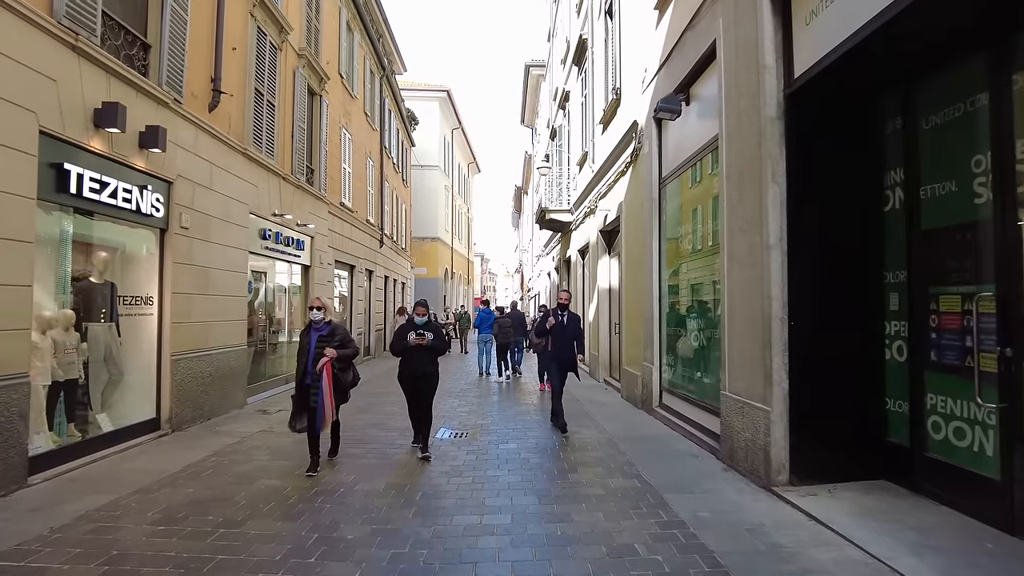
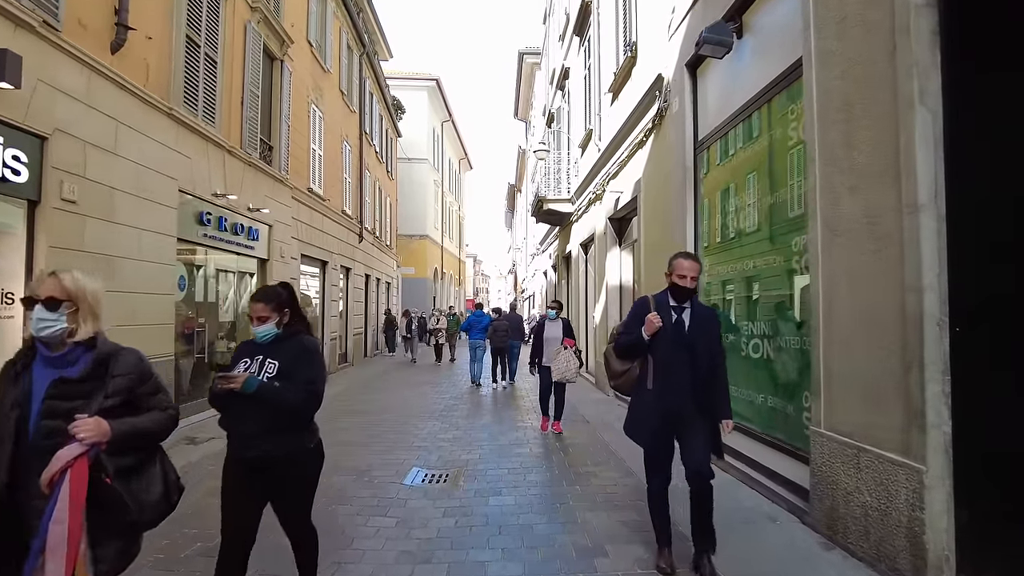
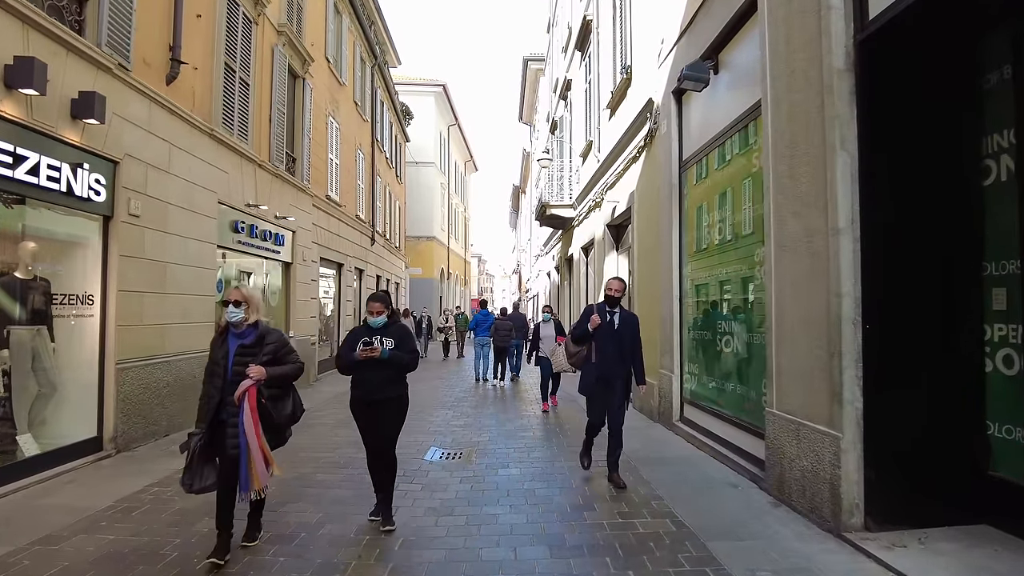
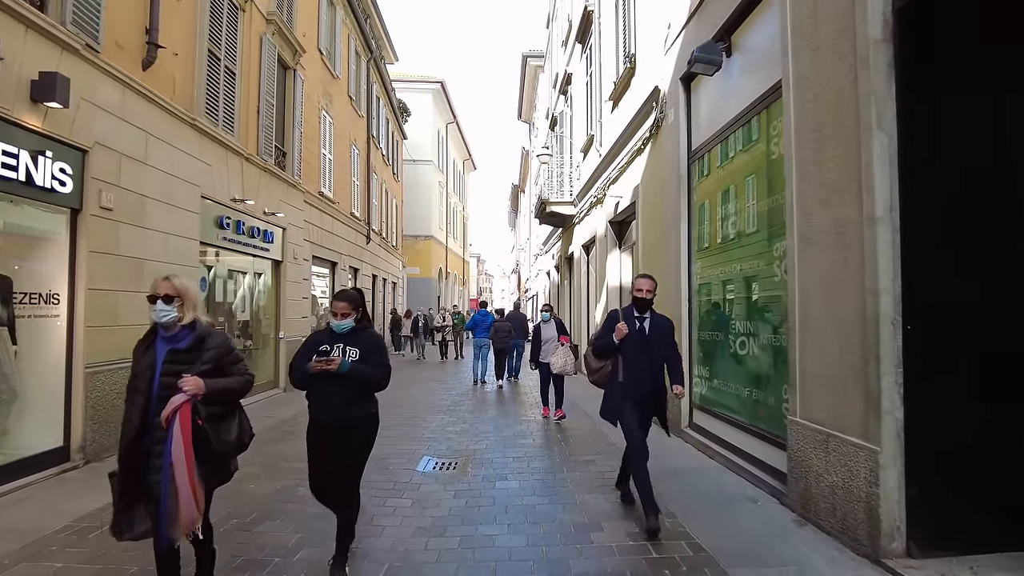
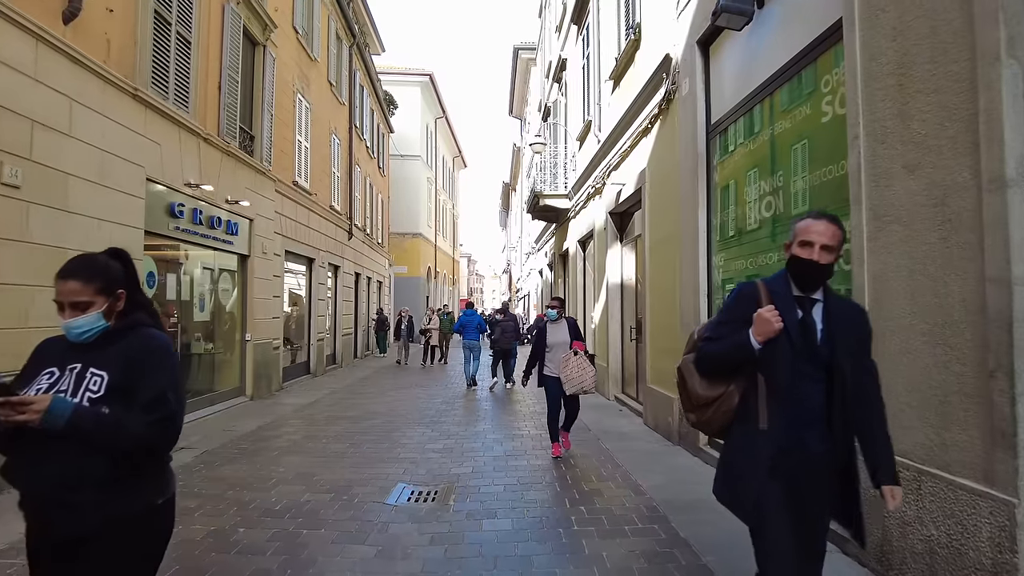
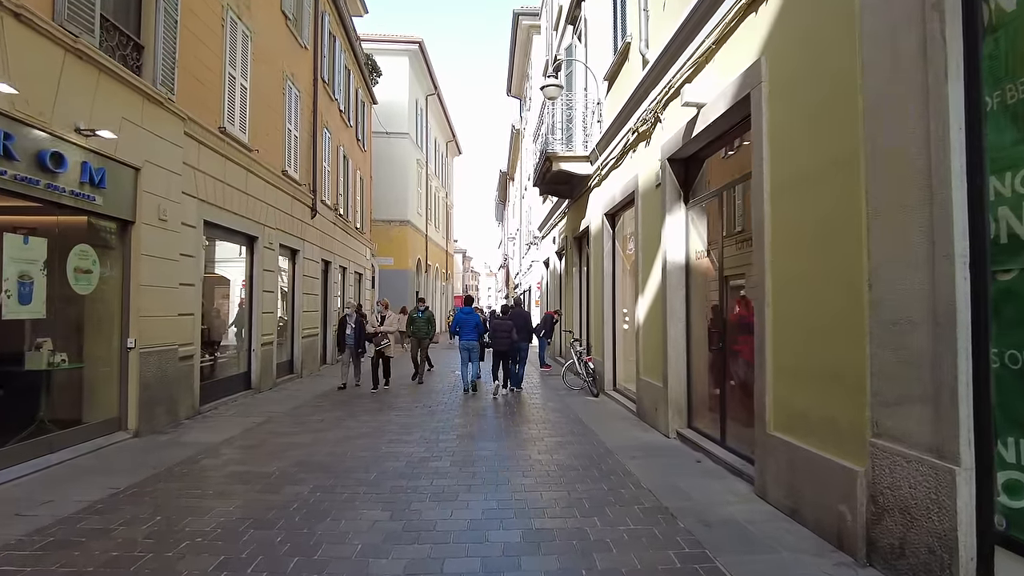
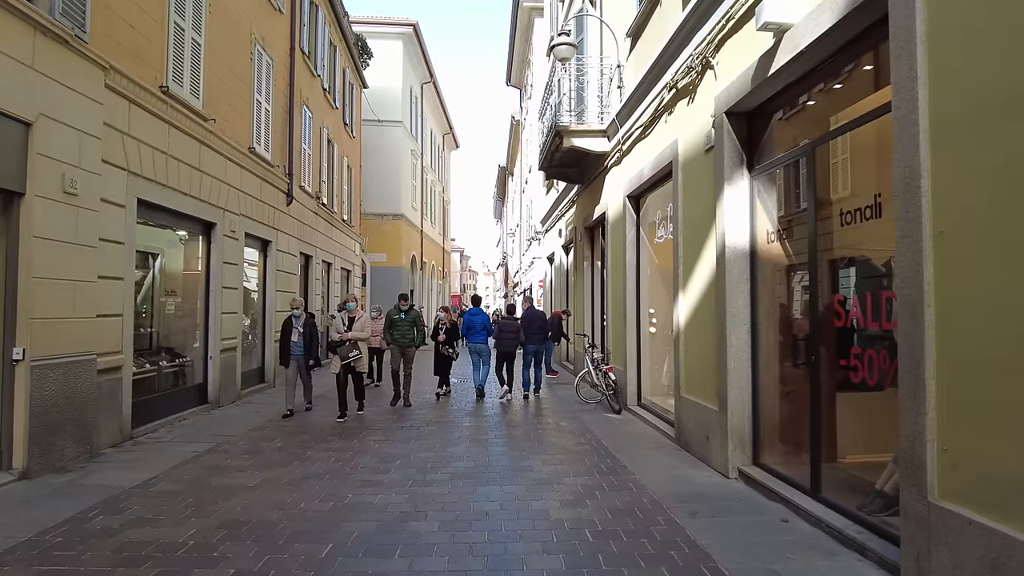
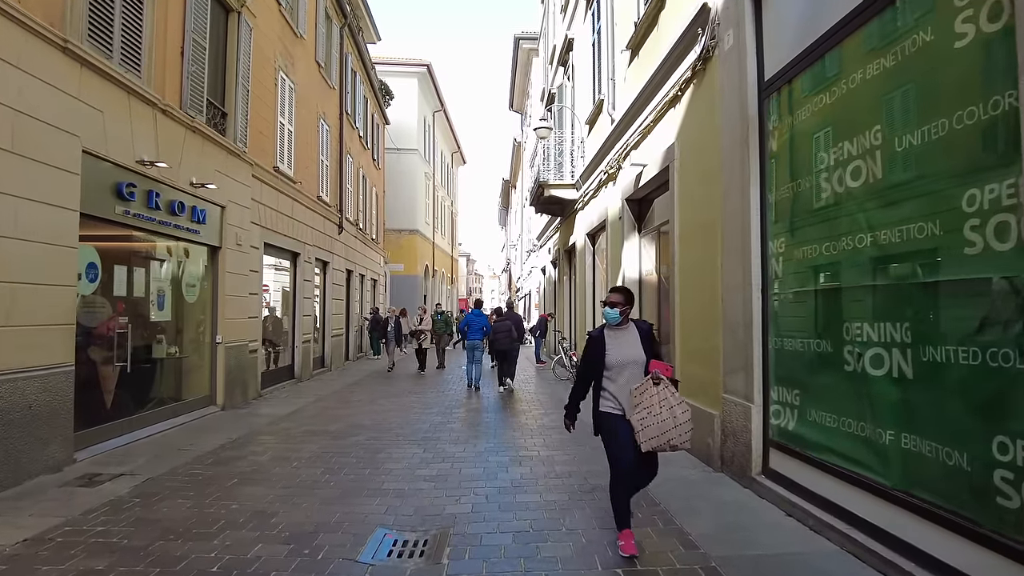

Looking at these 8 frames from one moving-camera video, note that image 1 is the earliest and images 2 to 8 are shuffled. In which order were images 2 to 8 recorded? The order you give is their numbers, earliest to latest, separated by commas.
3, 4, 2, 5, 8, 6, 7
